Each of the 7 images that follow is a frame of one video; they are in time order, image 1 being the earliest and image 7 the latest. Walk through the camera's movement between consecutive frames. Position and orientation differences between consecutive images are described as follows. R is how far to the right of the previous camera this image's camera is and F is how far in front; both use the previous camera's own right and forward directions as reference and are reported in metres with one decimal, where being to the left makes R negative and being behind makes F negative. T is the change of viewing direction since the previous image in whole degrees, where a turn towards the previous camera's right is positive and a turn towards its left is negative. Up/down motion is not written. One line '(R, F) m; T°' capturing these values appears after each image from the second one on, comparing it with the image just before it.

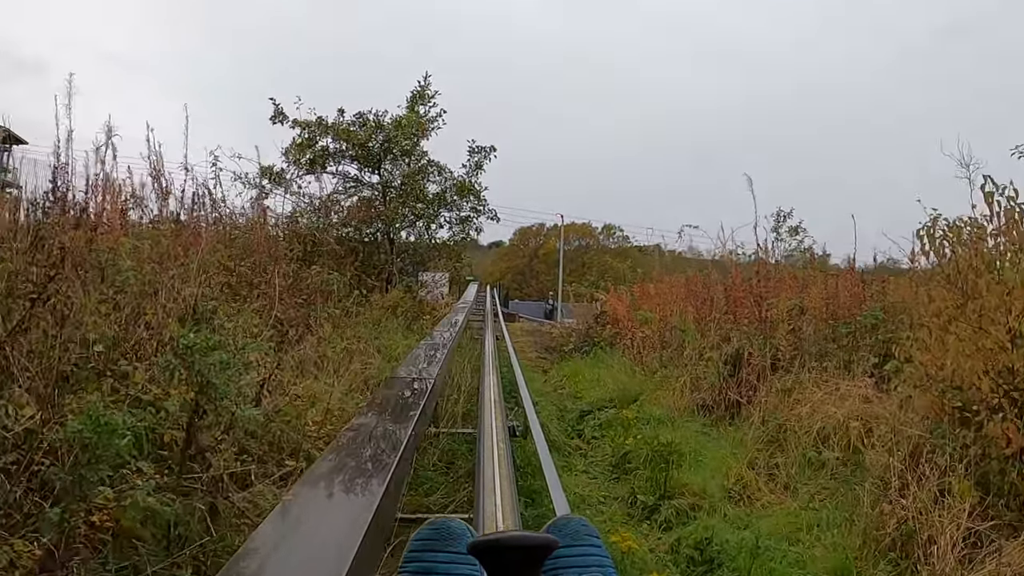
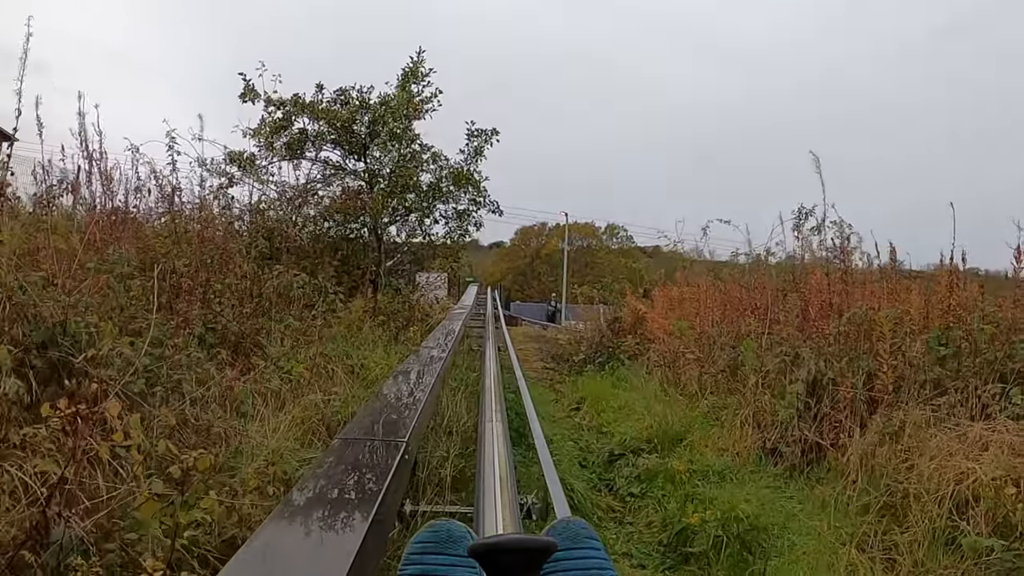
(0.0, +1.2) m; 0°
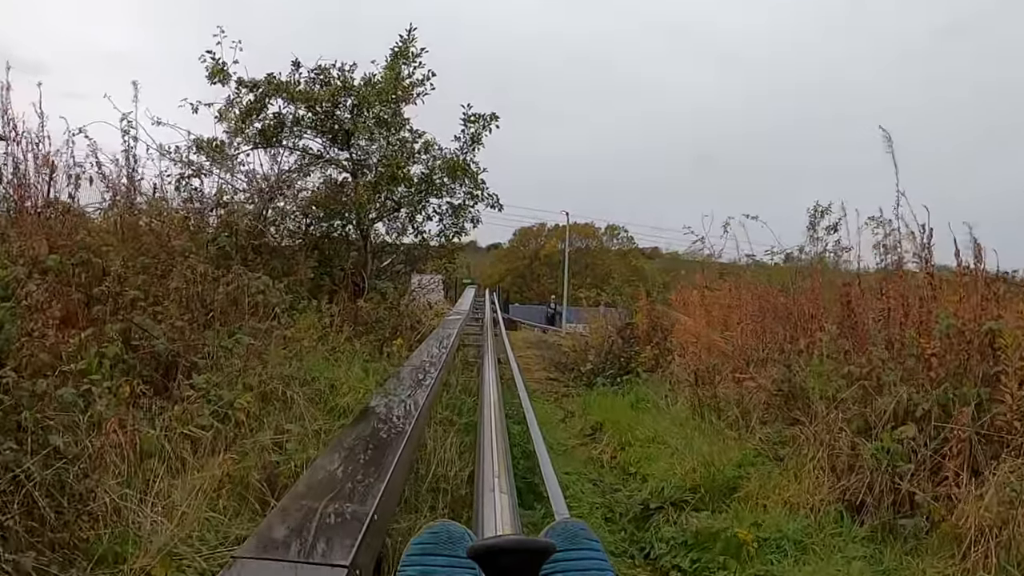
(0.0, +0.8) m; 0°
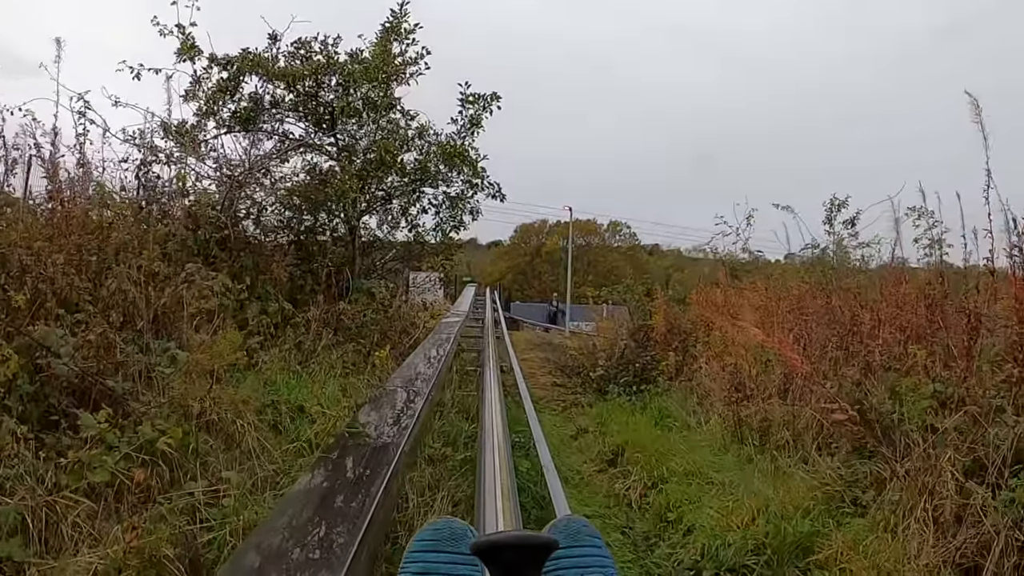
(0.0, +0.7) m; 0°
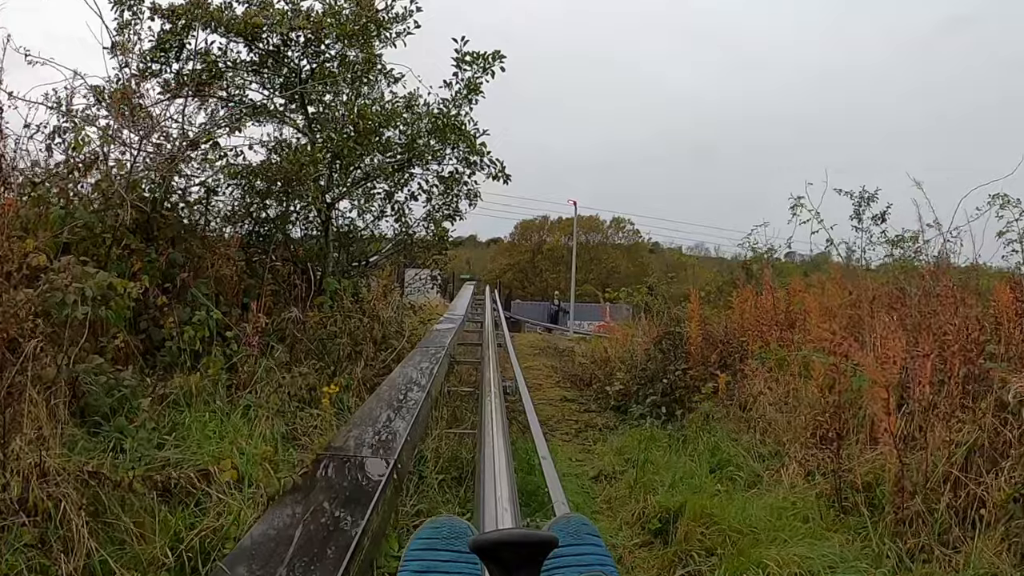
(0.0, +1.1) m; 0°
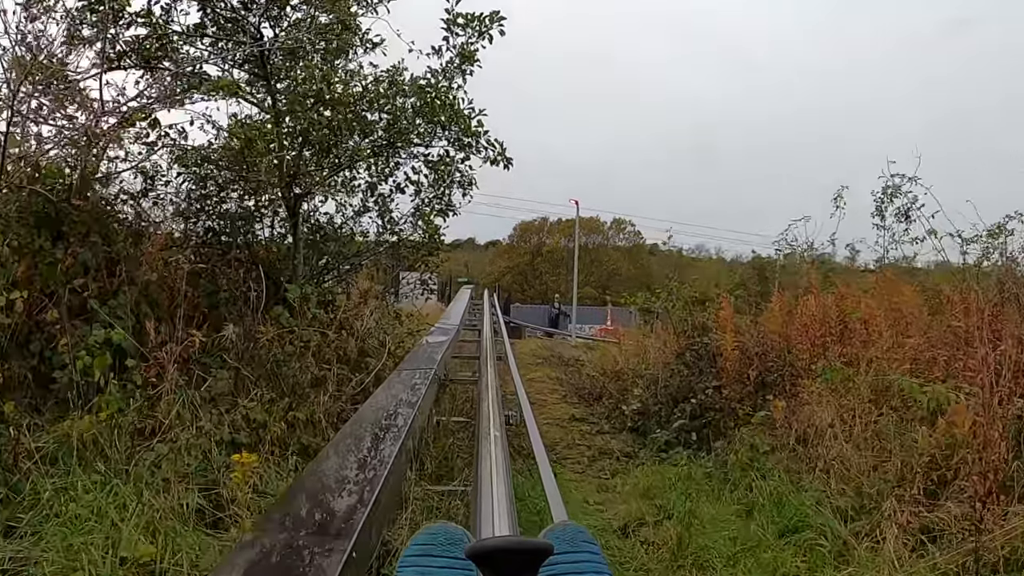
(0.0, +0.8) m; 0°
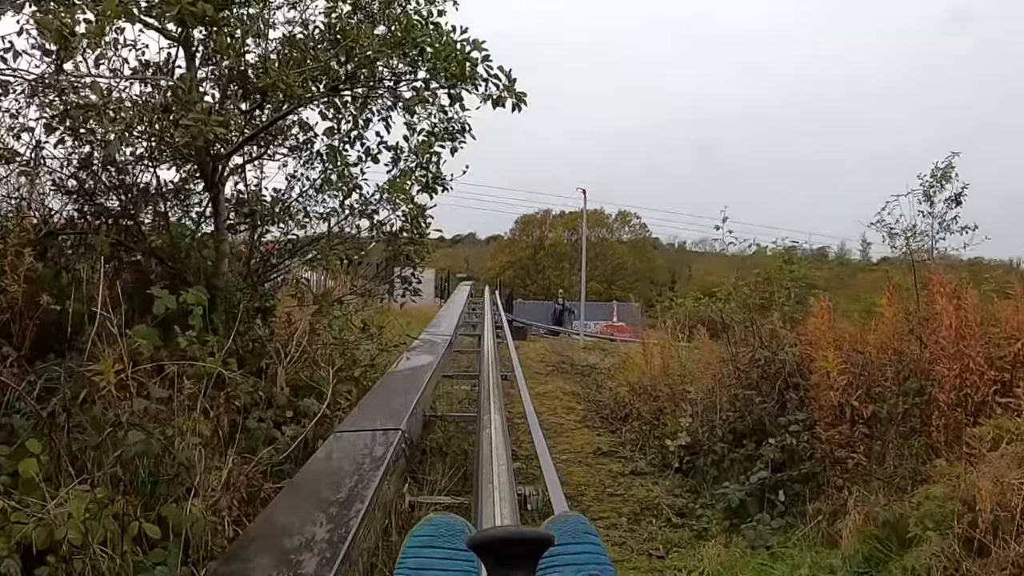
(0.0, +1.3) m; 0°
